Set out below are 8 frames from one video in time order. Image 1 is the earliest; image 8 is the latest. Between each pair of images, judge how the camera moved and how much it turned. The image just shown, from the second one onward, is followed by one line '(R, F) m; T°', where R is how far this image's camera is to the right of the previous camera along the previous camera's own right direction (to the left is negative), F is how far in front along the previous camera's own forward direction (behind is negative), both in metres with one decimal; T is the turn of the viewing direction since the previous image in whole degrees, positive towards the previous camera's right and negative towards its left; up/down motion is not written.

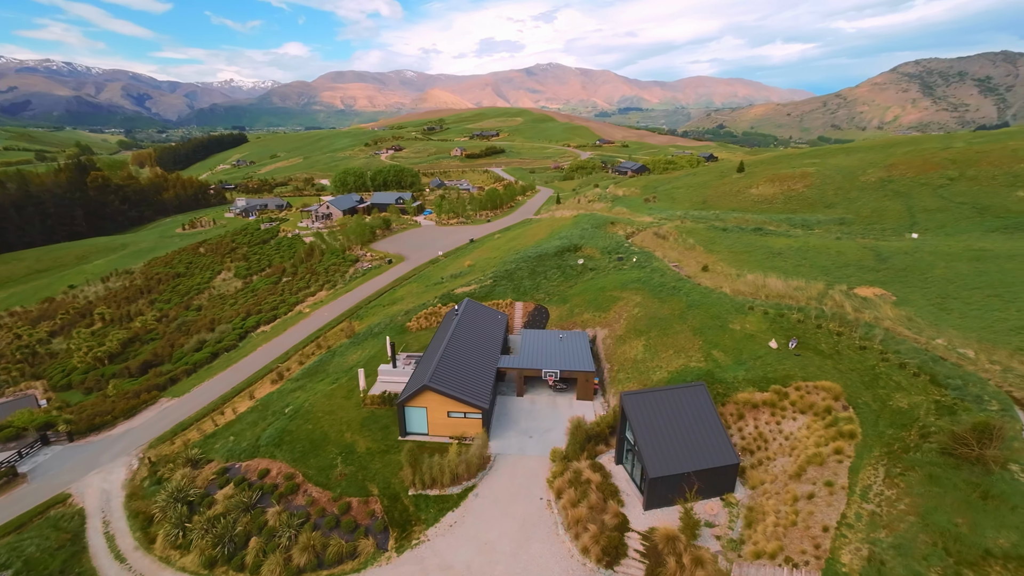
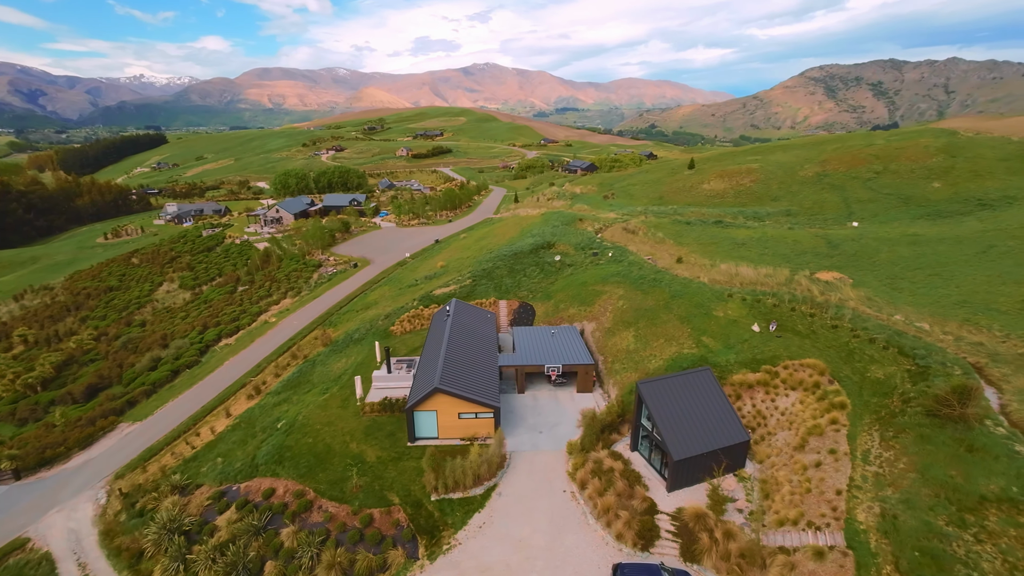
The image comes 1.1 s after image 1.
(-4.0, +0.2) m; +8°
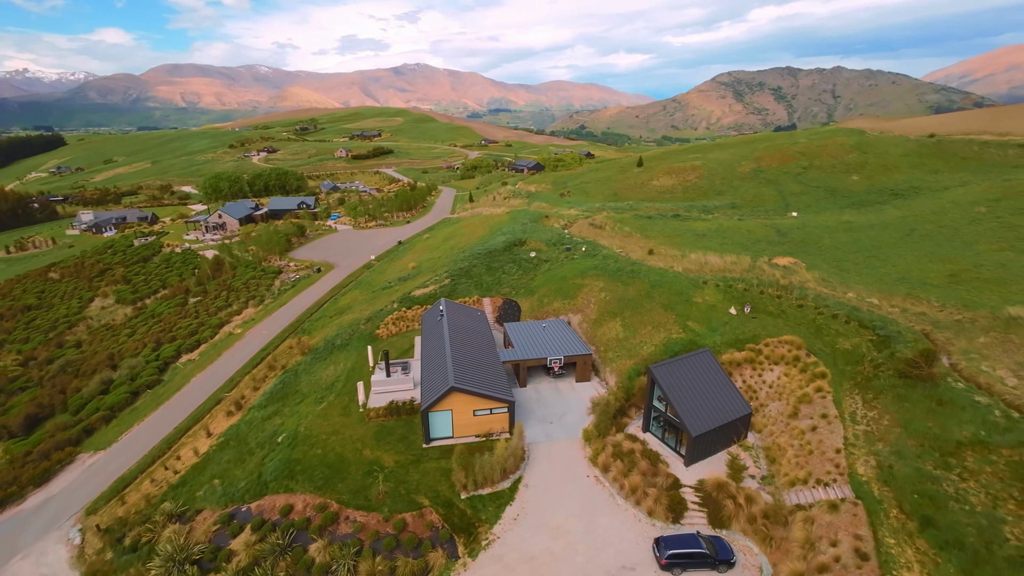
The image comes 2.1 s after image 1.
(-4.5, +0.1) m; +9°
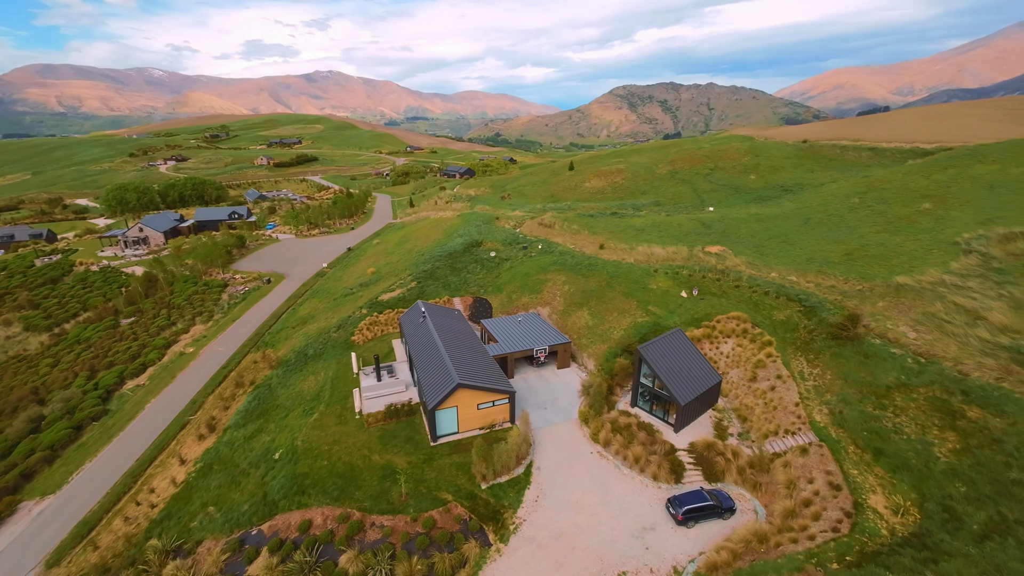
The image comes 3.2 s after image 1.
(-5.0, -1.0) m; +11°
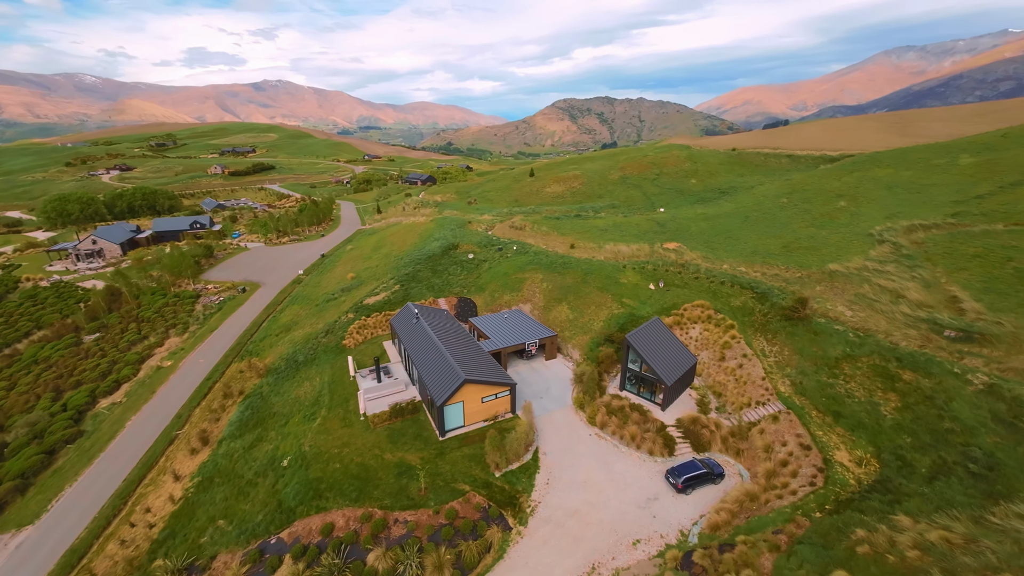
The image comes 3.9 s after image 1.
(-3.5, -1.8) m; +7°
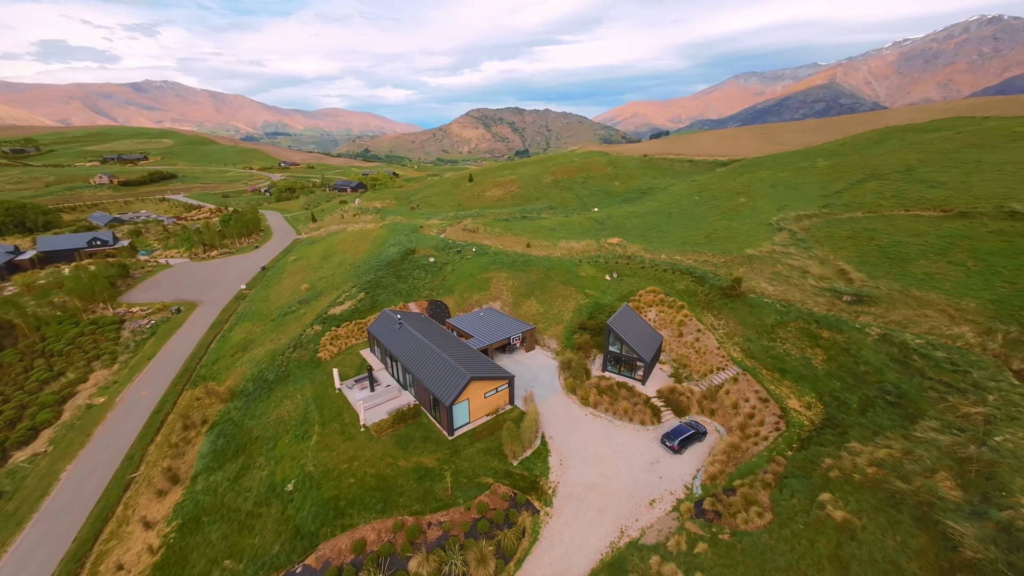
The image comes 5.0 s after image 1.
(-7.7, -0.9) m; +14°
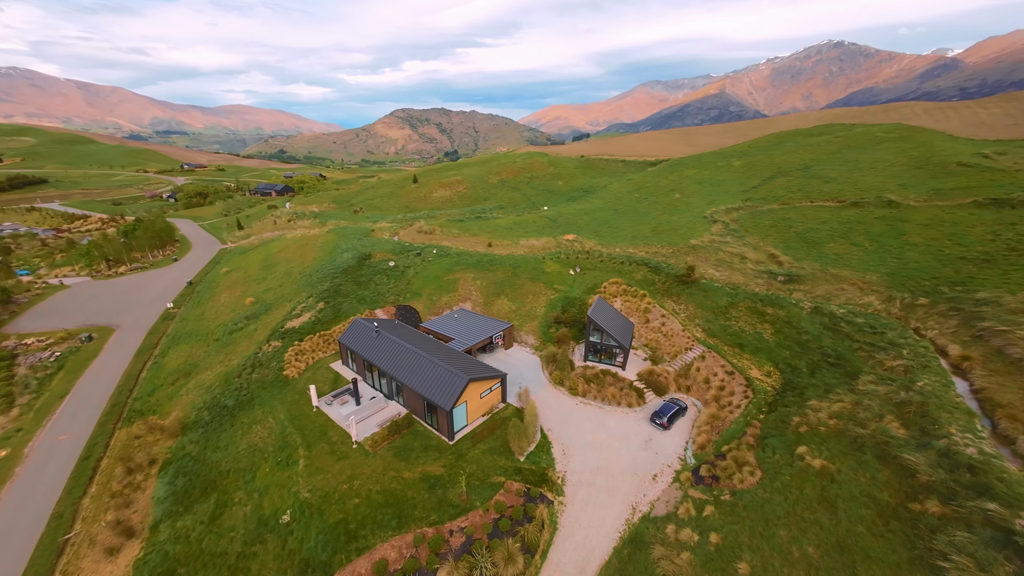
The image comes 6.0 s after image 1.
(-7.5, +0.7) m; +14°
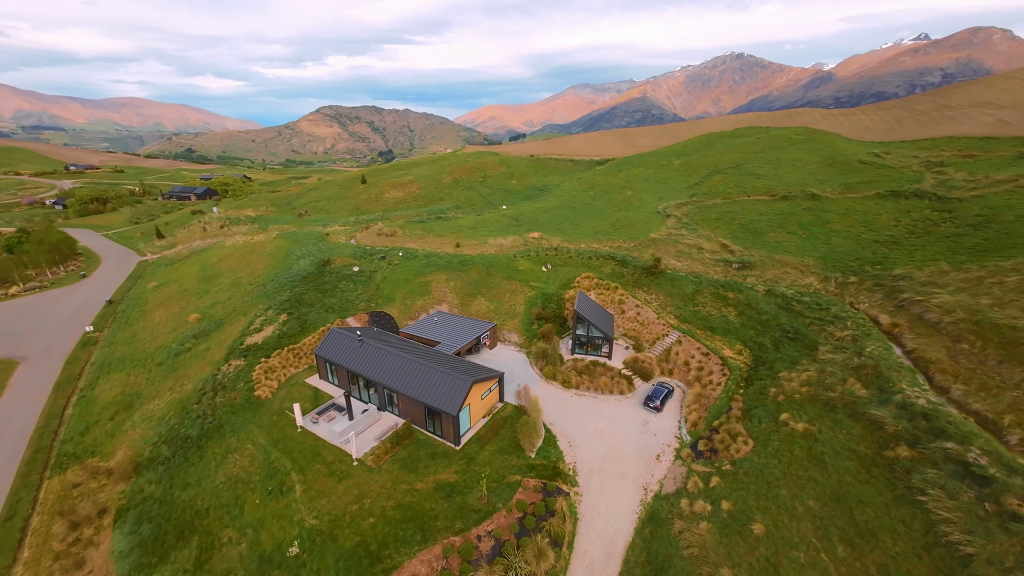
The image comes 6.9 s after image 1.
(-6.9, +2.0) m; +13°
